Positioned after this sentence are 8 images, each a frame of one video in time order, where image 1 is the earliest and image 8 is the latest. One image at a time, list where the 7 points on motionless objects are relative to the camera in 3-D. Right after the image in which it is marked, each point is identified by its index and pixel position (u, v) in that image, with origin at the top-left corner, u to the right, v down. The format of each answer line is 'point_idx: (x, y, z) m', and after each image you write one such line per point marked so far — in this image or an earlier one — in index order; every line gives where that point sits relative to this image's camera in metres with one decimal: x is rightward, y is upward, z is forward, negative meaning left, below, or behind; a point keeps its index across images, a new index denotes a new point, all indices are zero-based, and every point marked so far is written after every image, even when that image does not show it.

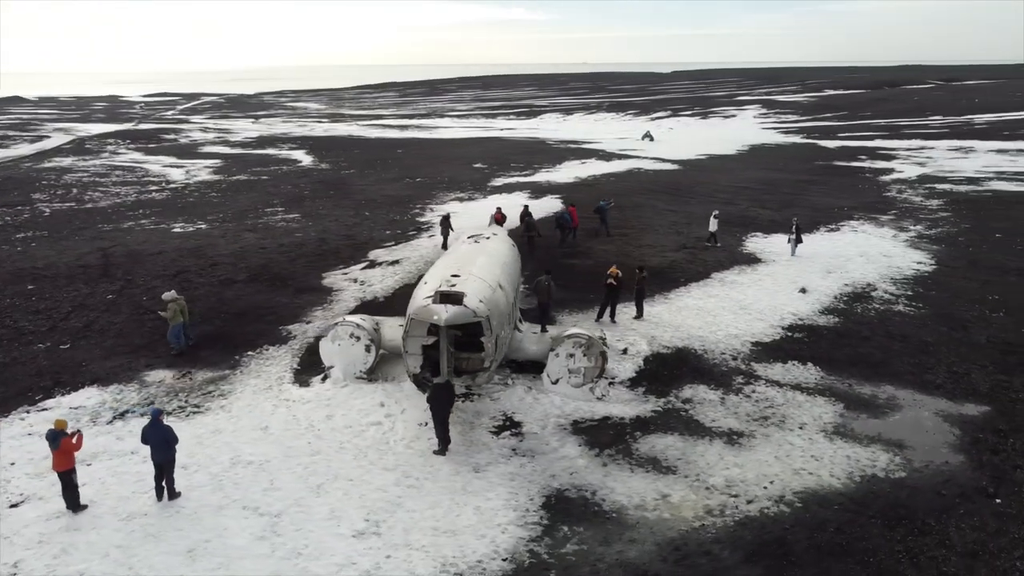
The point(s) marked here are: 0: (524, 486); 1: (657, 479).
0: (+0.3, -3.1, +12.6) m
1: (+2.4, -3.0, +12.9) m
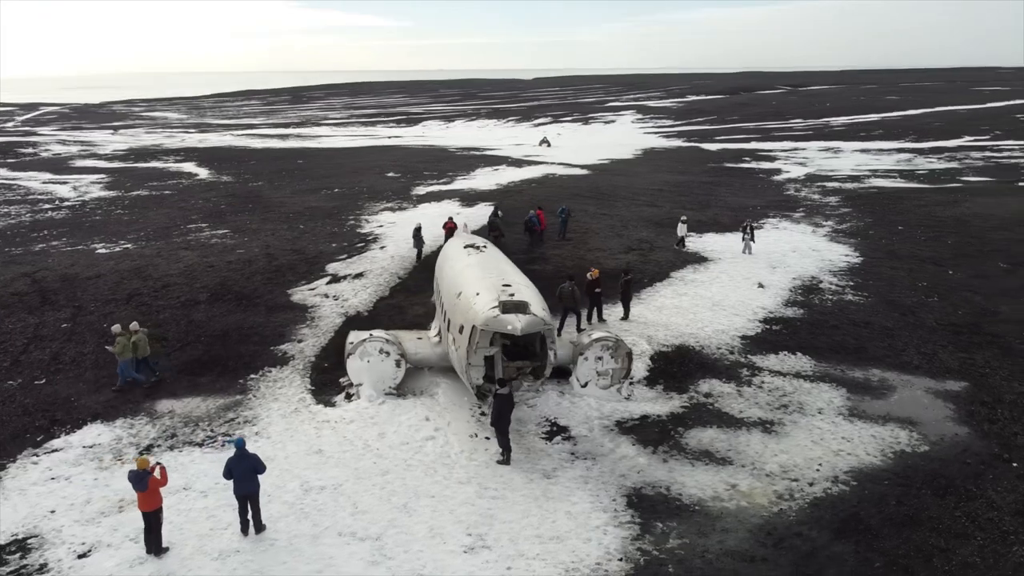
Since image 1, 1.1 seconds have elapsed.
0: (+1.5, -3.2, +12.9) m
1: (+3.5, -3.0, +13.5) m
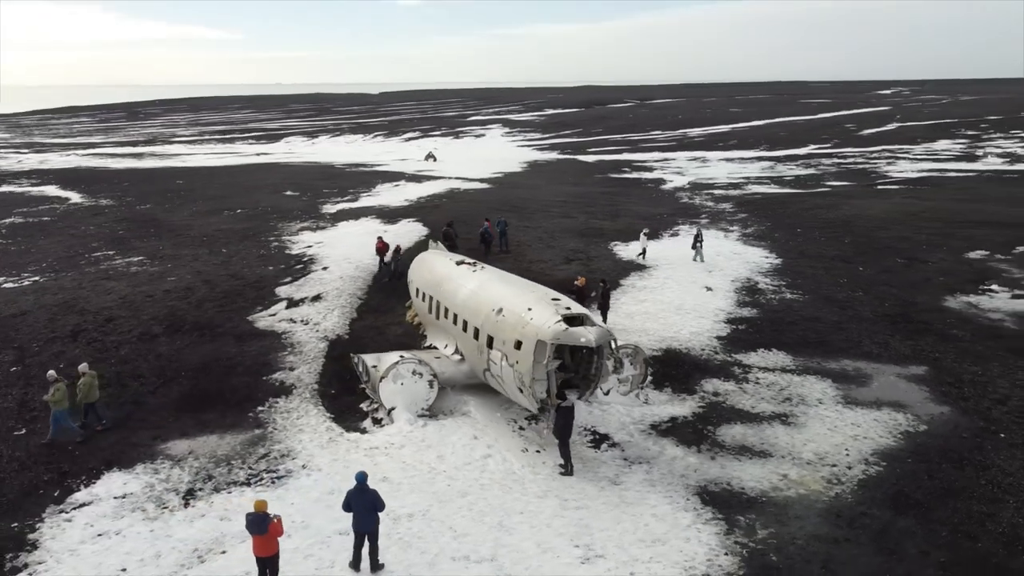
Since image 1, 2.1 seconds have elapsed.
0: (+2.7, -3.3, +13.4) m
1: (+4.5, -3.1, +14.4) m
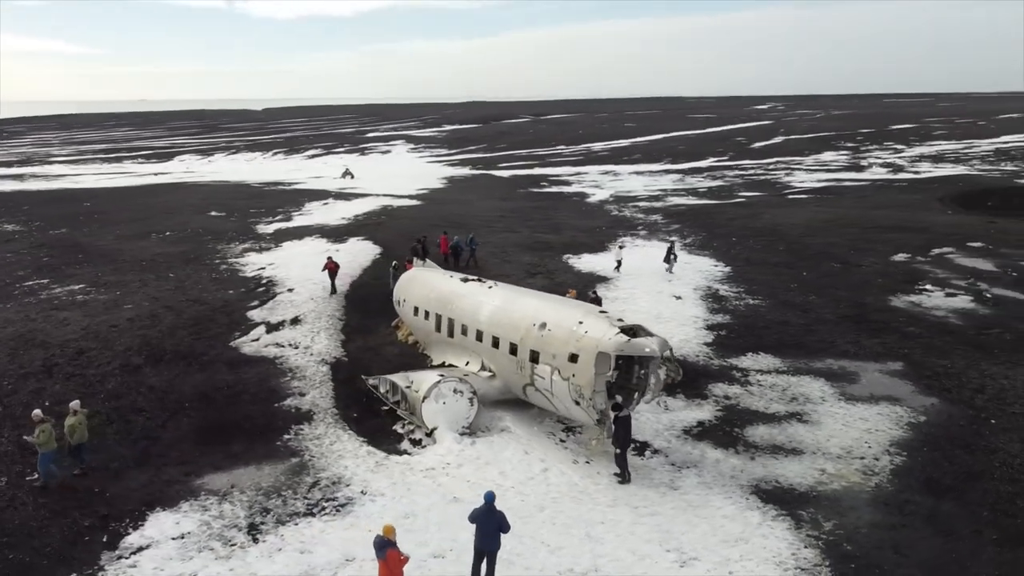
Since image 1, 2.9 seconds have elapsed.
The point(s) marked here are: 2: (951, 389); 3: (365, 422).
0: (+3.7, -3.4, +13.9) m
1: (+5.4, -3.2, +15.1) m
2: (+10.3, -2.4, +19.0) m
3: (-3.0, -2.8, +16.5) m
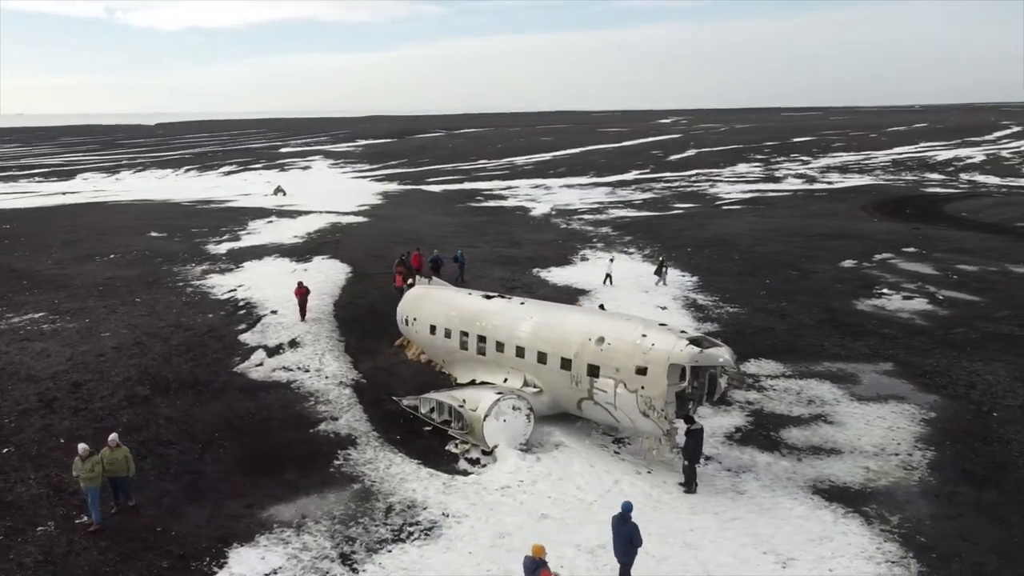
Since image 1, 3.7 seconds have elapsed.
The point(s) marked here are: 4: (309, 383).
0: (+5.0, -3.6, +14.5) m
1: (+6.5, -3.3, +15.9) m
2: (+10.9, -2.5, +20.3) m
3: (-2.0, -3.2, +16.3) m
4: (-4.9, -2.3, +19.7) m
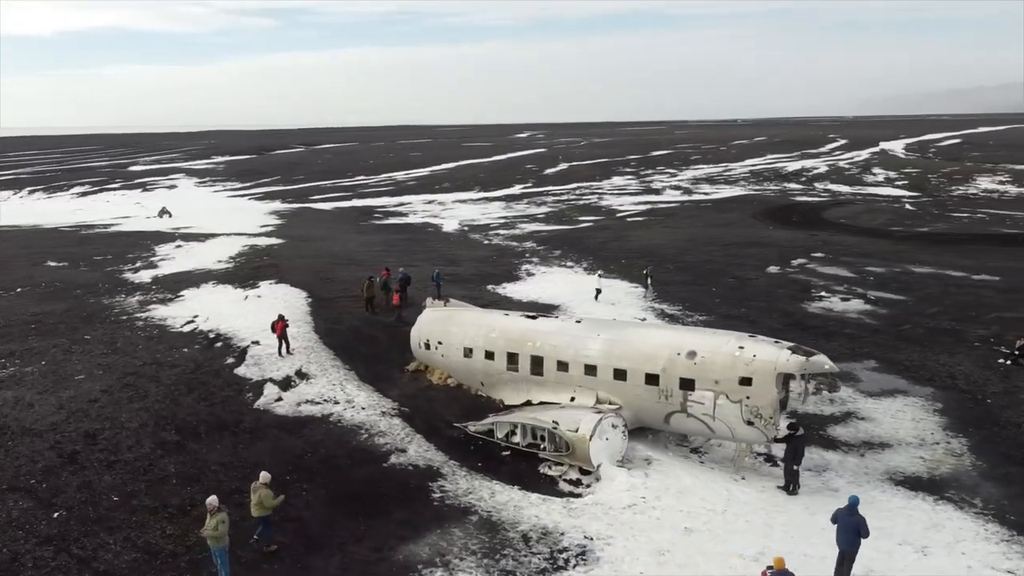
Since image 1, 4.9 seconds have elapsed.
0: (+7.0, -3.8, +15.6) m
1: (+8.2, -3.5, +17.2) m
2: (+11.6, -2.5, +22.4) m
3: (-0.2, -3.6, +16.0) m
4: (-3.8, -3.0, +18.9) m
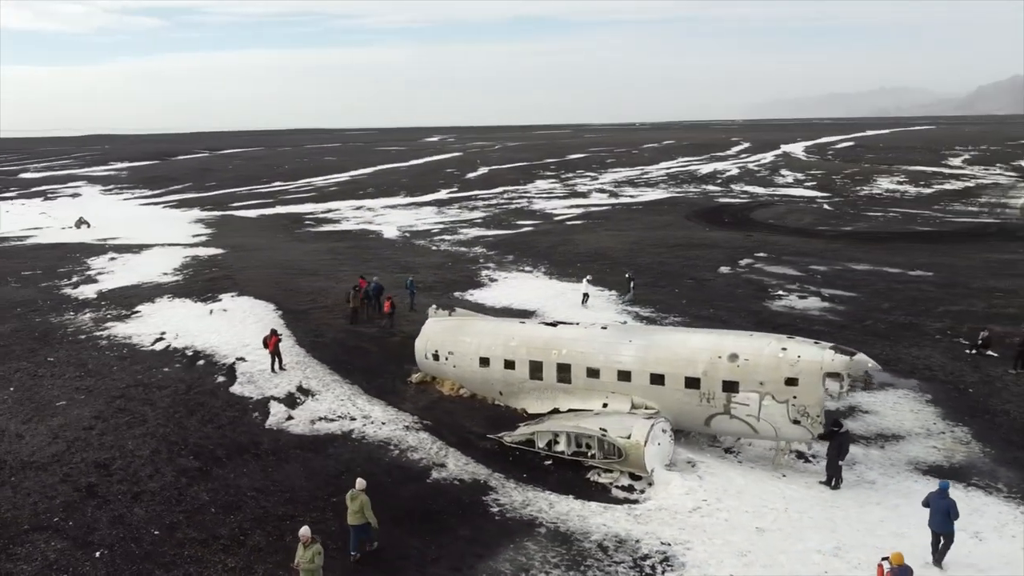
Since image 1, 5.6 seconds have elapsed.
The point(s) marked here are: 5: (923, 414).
0: (+7.9, -3.8, +16.3) m
1: (+8.9, -3.4, +18.2) m
2: (+11.6, -2.4, +23.7) m
3: (+0.7, -3.8, +15.9) m
4: (-3.2, -3.3, +18.3) m
5: (+10.1, -3.1, +19.9) m
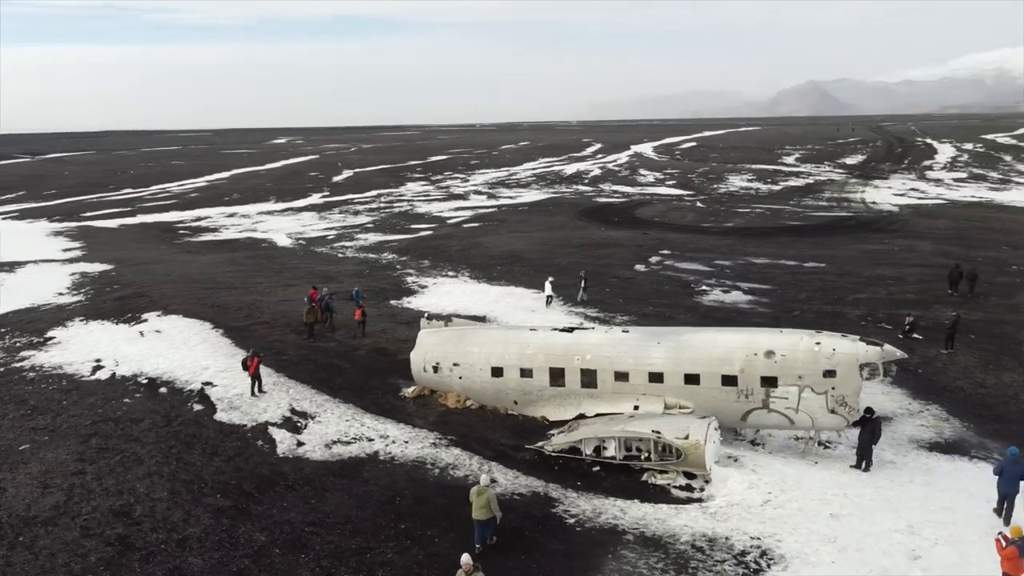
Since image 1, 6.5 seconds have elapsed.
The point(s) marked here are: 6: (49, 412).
0: (+8.8, -3.6, +17.7) m
1: (+9.4, -3.3, +19.7) m
2: (+11.0, -2.1, +25.7) m
3: (+1.8, -3.9, +15.9) m
4: (-2.5, -3.6, +17.5) m
5: (+10.2, -2.9, +21.7) m
6: (-11.5, -3.0, +19.9) m
